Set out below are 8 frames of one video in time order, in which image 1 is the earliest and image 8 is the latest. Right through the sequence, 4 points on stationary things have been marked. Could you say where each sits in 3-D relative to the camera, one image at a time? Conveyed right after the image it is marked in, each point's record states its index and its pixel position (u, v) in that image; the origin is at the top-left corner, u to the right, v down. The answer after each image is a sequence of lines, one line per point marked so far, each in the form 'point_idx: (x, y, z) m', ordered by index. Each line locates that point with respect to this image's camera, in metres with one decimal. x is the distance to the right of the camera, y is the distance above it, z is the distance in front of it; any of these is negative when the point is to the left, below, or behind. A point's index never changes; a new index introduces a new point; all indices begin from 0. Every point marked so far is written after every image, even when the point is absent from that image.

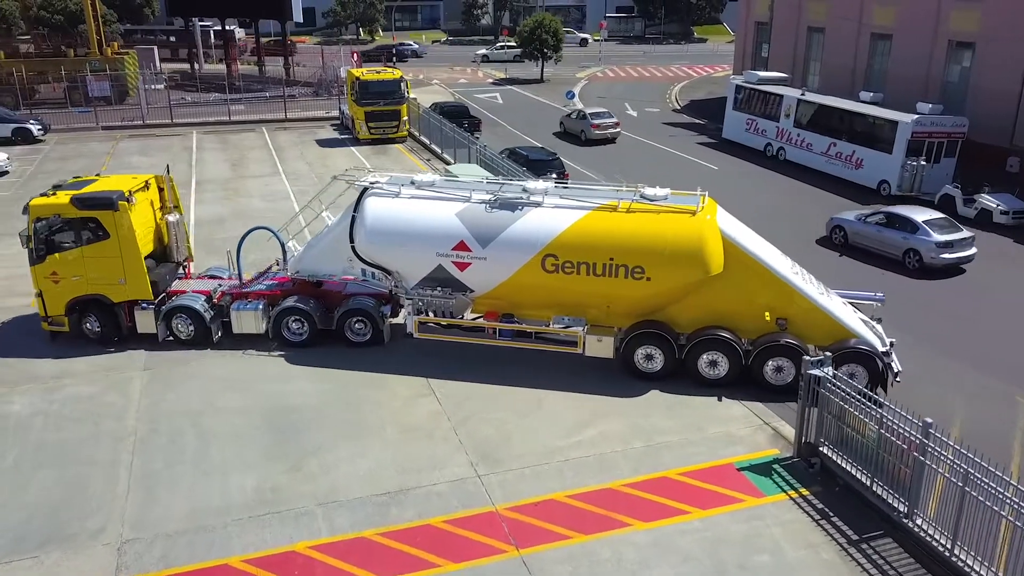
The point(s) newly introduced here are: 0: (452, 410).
0: (-0.9, -1.8, +12.2) m
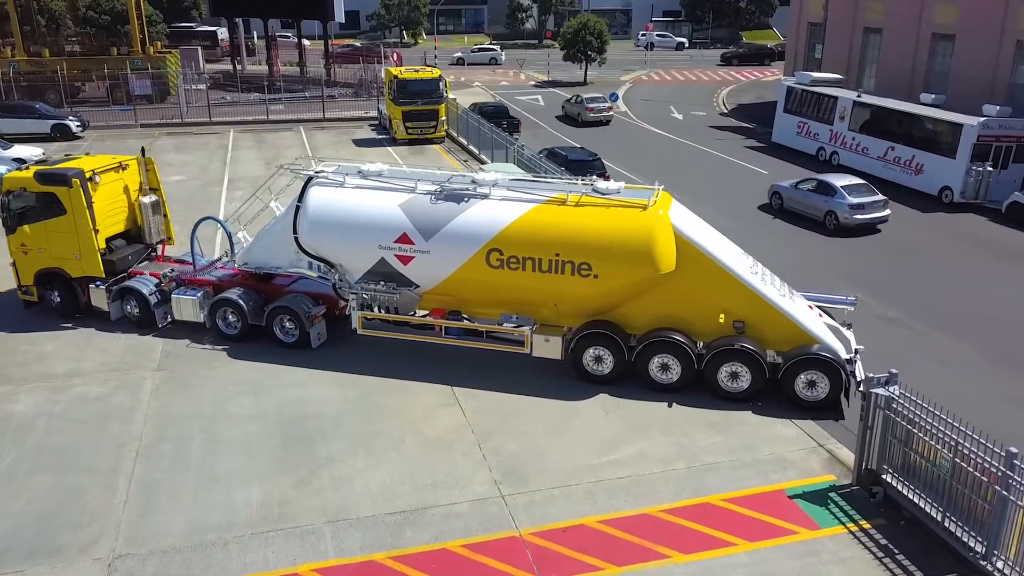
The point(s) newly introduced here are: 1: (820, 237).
0: (-0.5, -1.8, +11.3) m
1: (+7.2, +1.2, +20.1) m
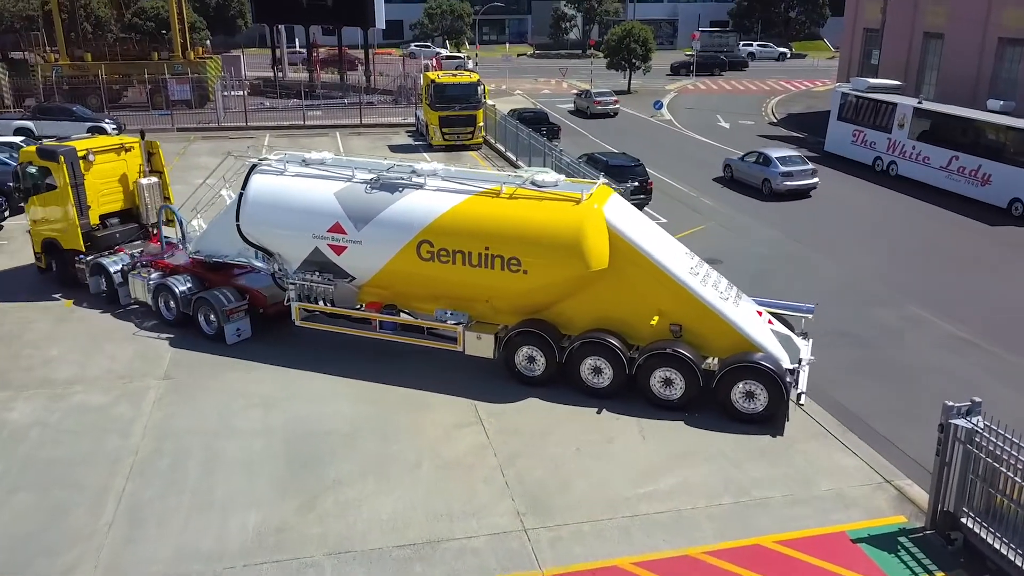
0: (-0.1, -1.9, +10.3) m
1: (+8.0, +0.9, +18.7) m
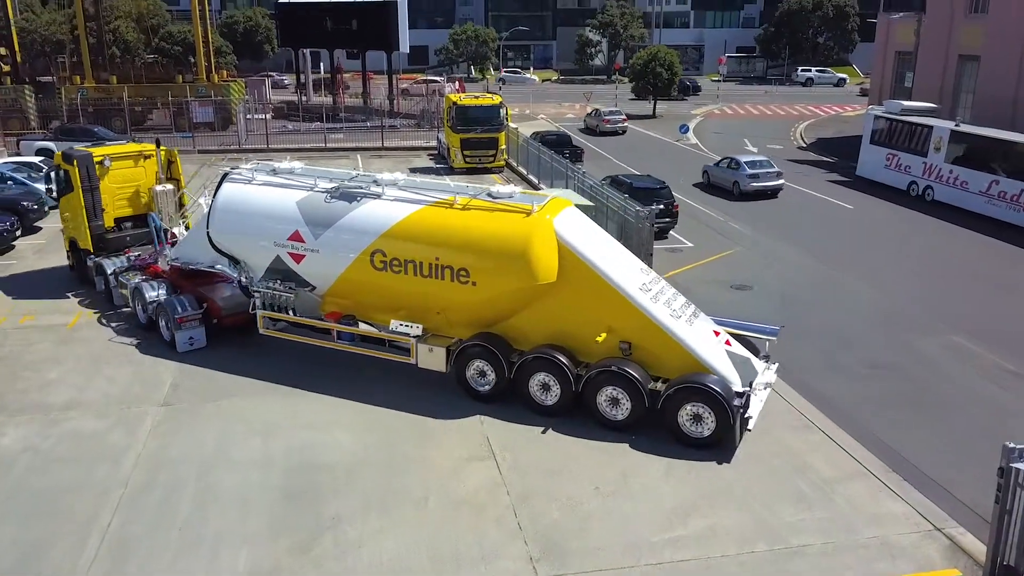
0: (0.0, -2.2, +9.5) m
1: (+8.4, +0.3, +17.8) m
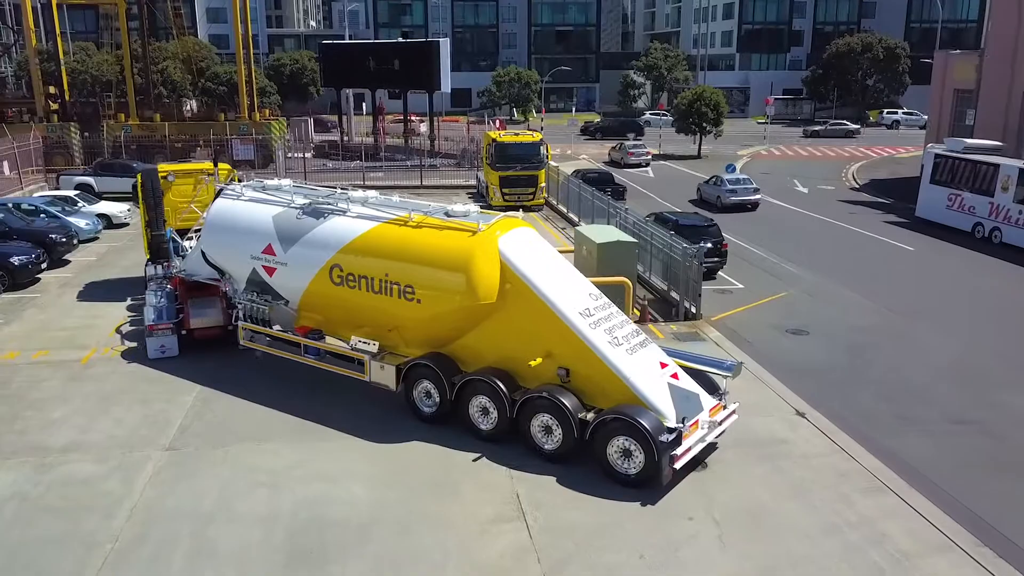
0: (+0.3, -2.6, +8.4) m
1: (+9.1, -0.7, +16.4) m
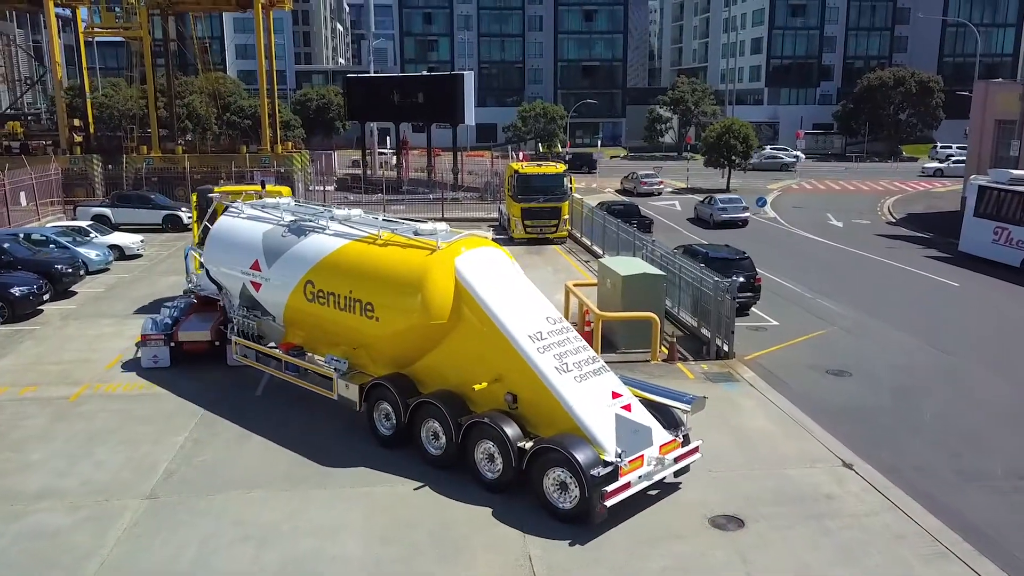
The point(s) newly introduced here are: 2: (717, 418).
0: (+0.4, -2.9, +7.3) m
1: (+9.5, -1.4, +15.1) m
2: (+2.9, -1.8, +12.0) m
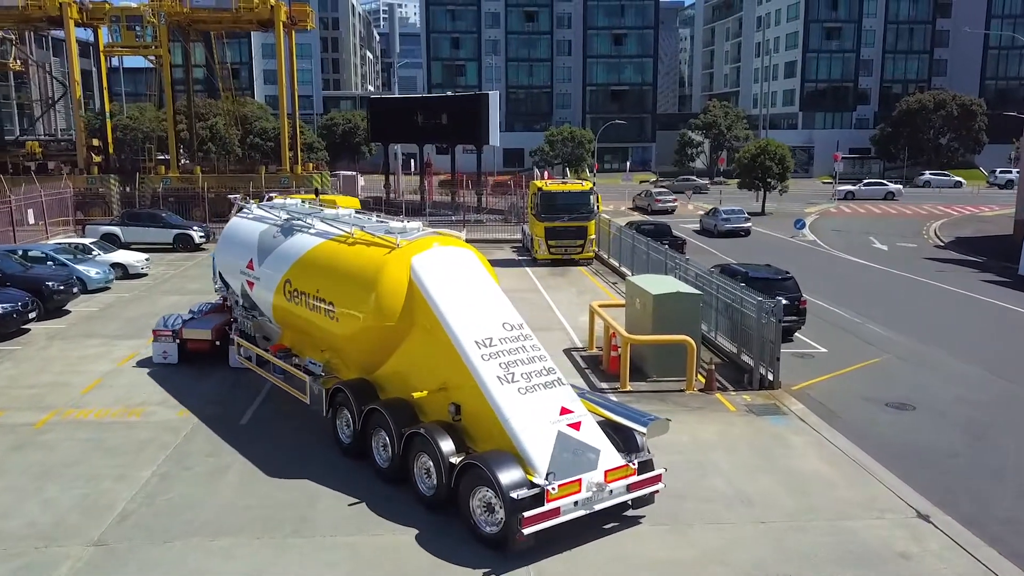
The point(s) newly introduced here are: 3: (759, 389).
0: (+0.4, -2.9, +5.7) m
1: (+9.8, -1.7, +13.2) m
2: (+3.1, -2.1, +10.3) m
3: (+3.9, -1.6, +13.3) m
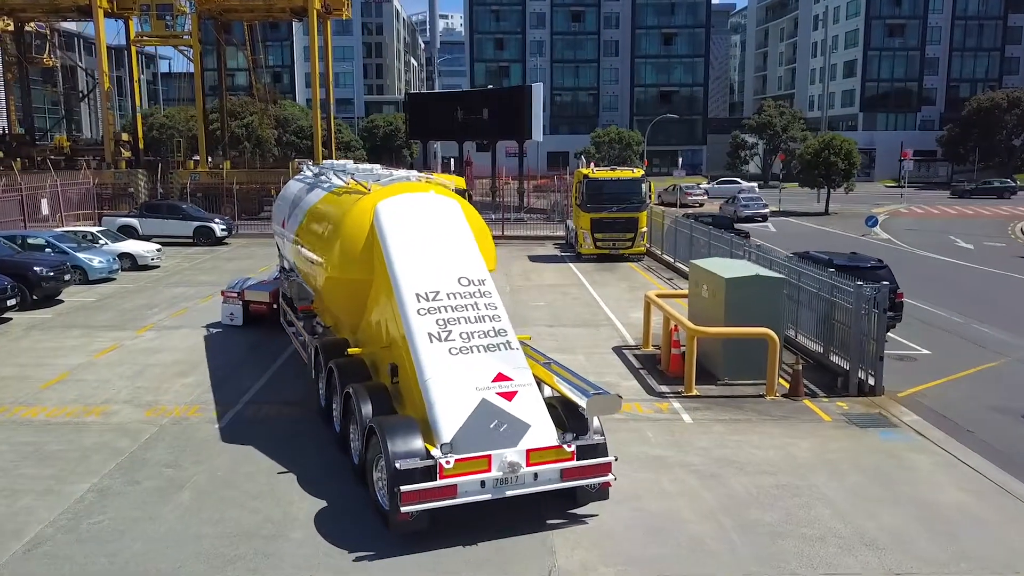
0: (+0.5, -2.6, +3.4) m
1: (+10.2, -1.6, +10.4) m
2: (+3.4, -1.8, +7.8) m
3: (+4.4, -1.4, +10.8) m
